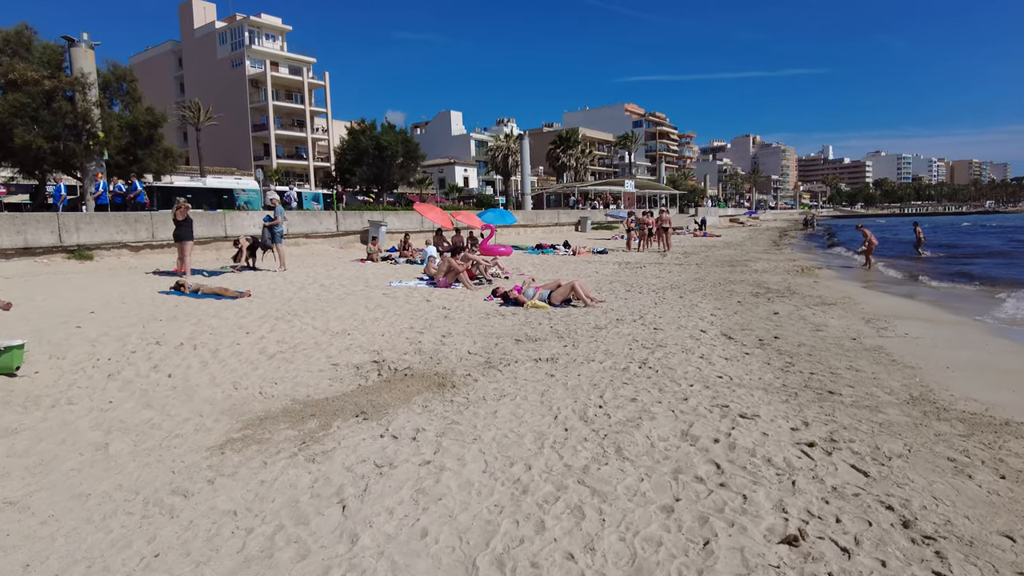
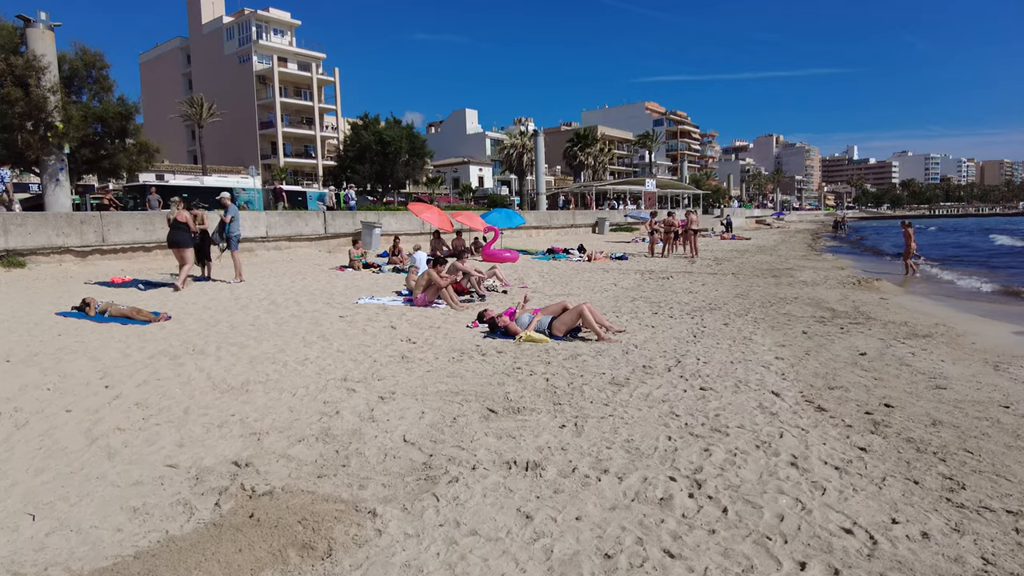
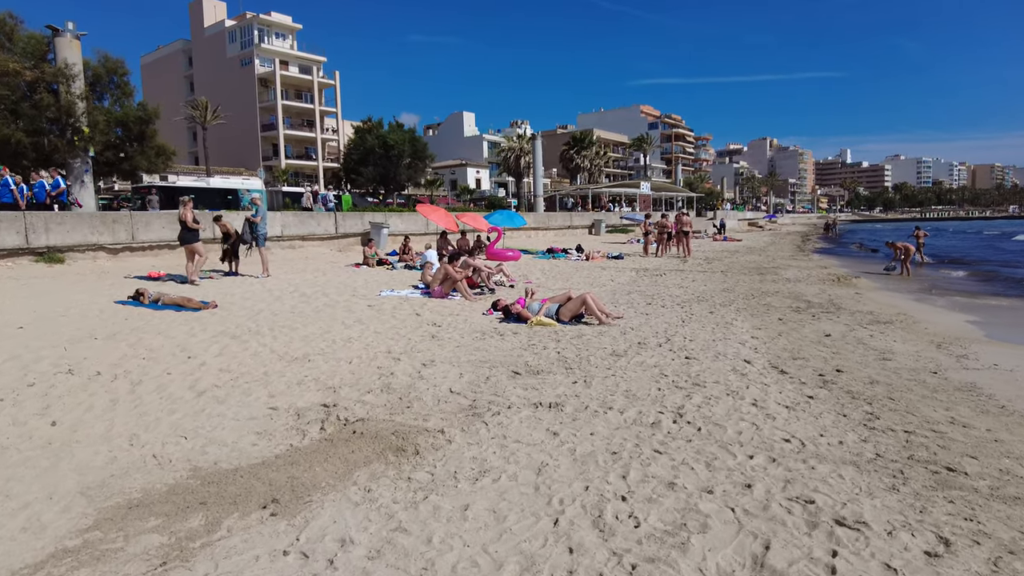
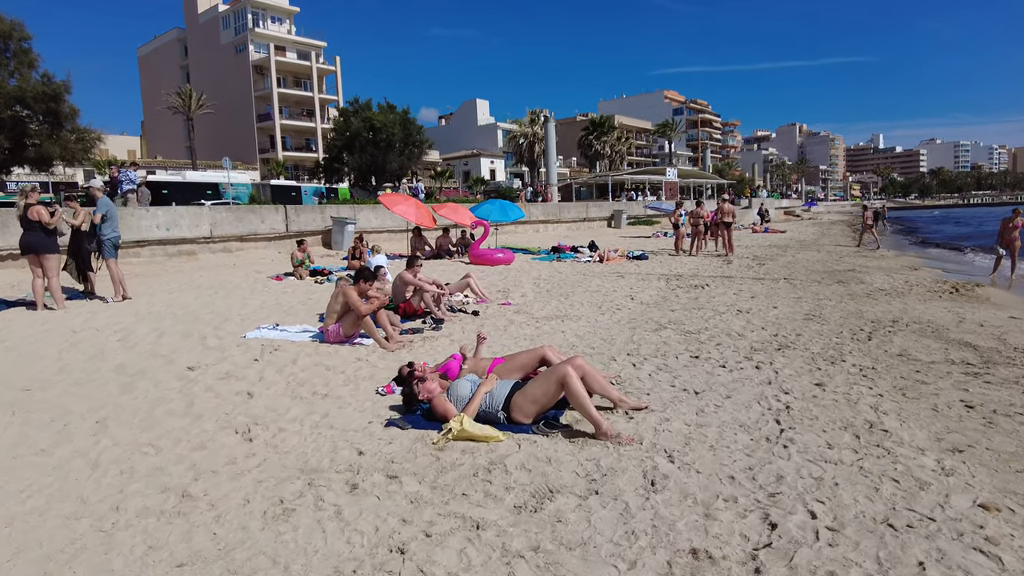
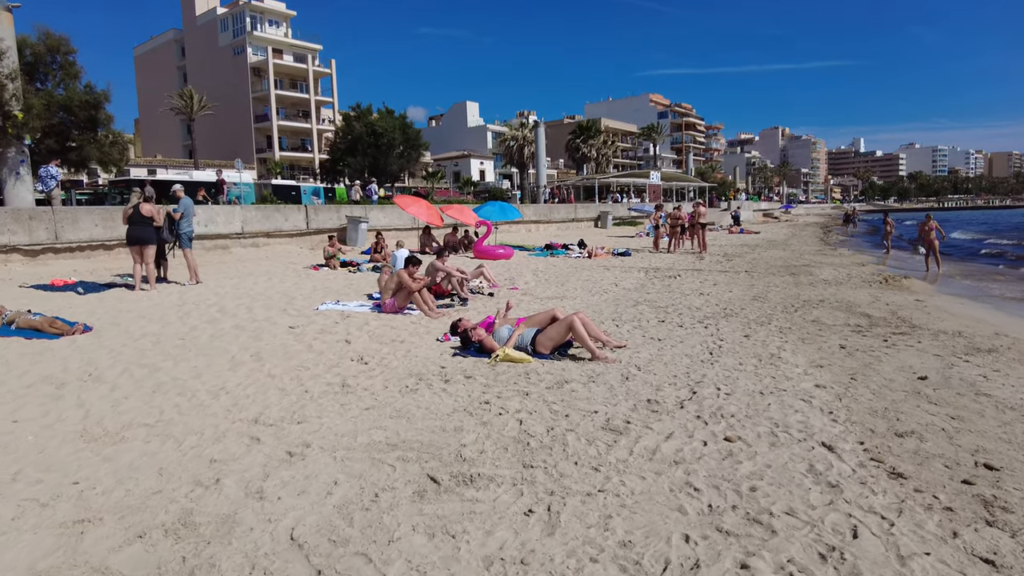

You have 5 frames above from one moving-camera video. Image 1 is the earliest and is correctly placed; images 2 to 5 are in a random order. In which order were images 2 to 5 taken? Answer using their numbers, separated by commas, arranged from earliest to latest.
3, 2, 5, 4
